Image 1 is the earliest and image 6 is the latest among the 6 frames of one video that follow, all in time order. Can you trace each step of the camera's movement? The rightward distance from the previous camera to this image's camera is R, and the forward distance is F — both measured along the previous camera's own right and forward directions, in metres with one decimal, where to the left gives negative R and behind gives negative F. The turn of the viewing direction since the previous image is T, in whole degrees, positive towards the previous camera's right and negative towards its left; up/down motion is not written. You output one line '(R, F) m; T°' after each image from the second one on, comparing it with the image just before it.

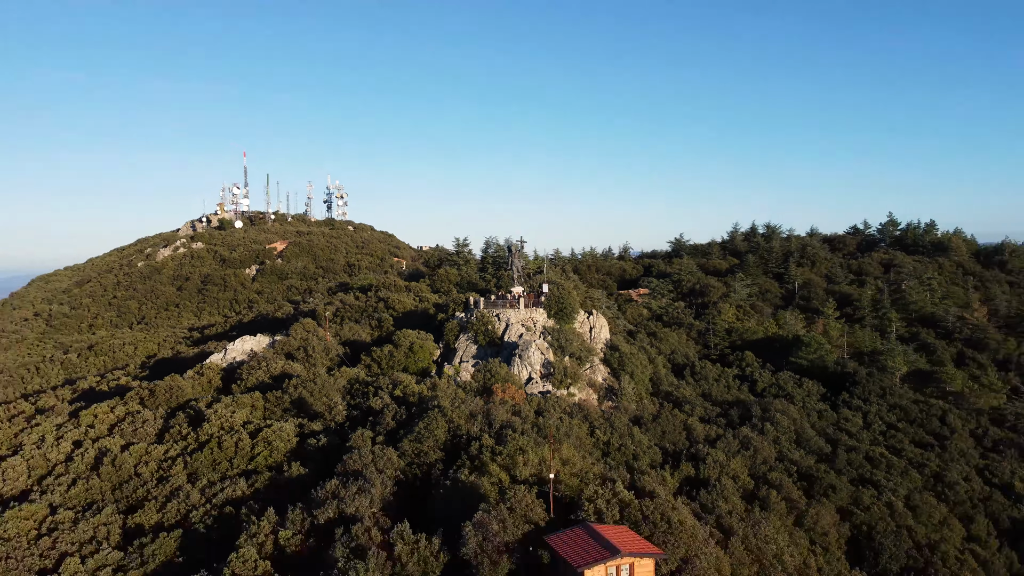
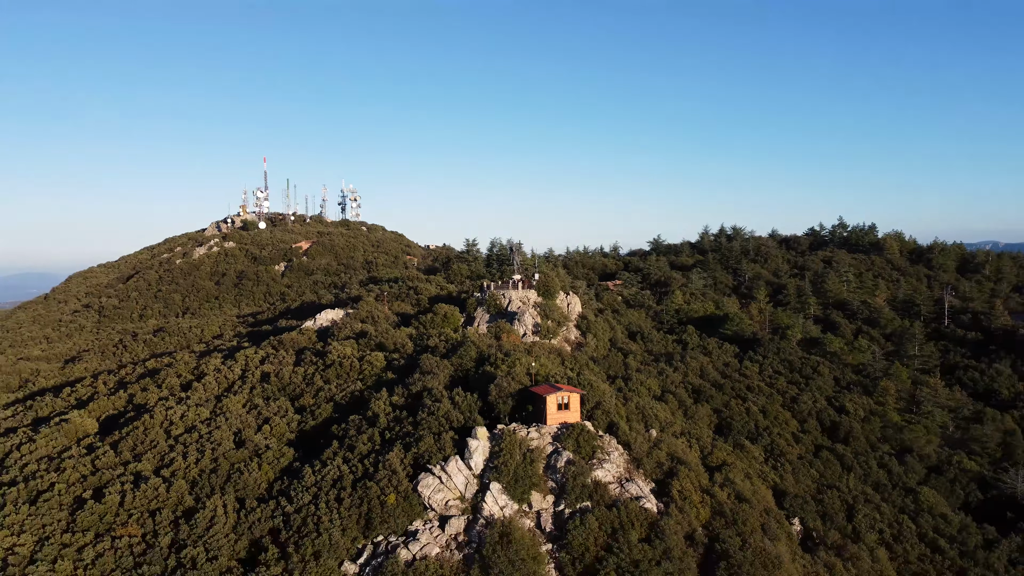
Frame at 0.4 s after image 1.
(0.0, -6.1) m; 0°
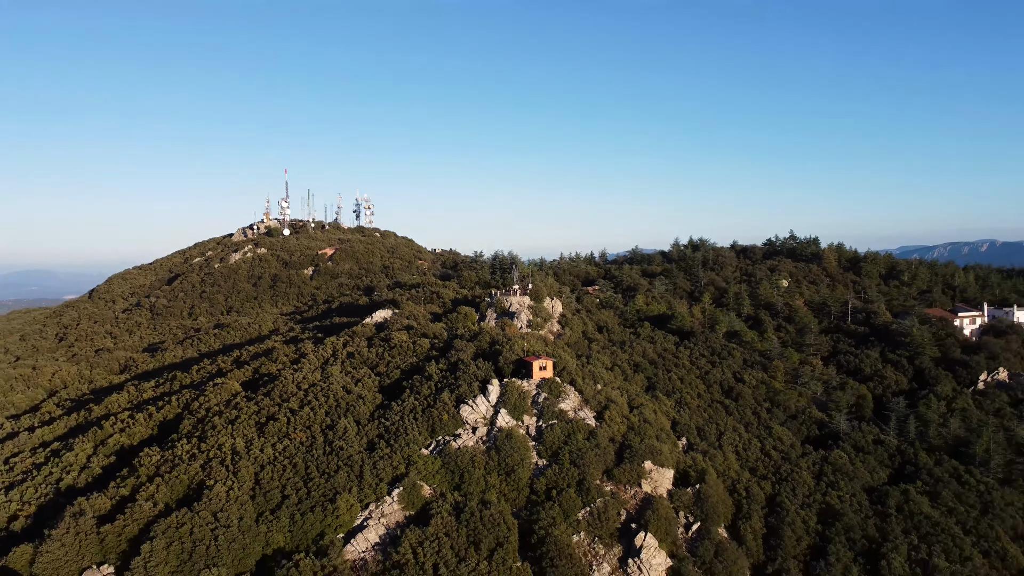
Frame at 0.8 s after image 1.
(0.0, -8.0) m; 0°
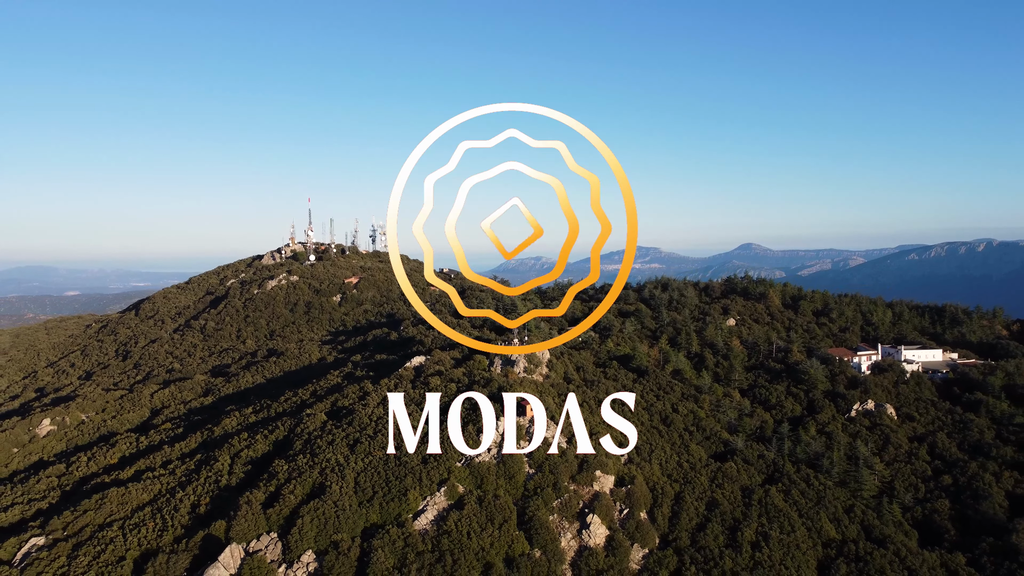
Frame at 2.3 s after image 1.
(-0.1, -10.4) m; 0°
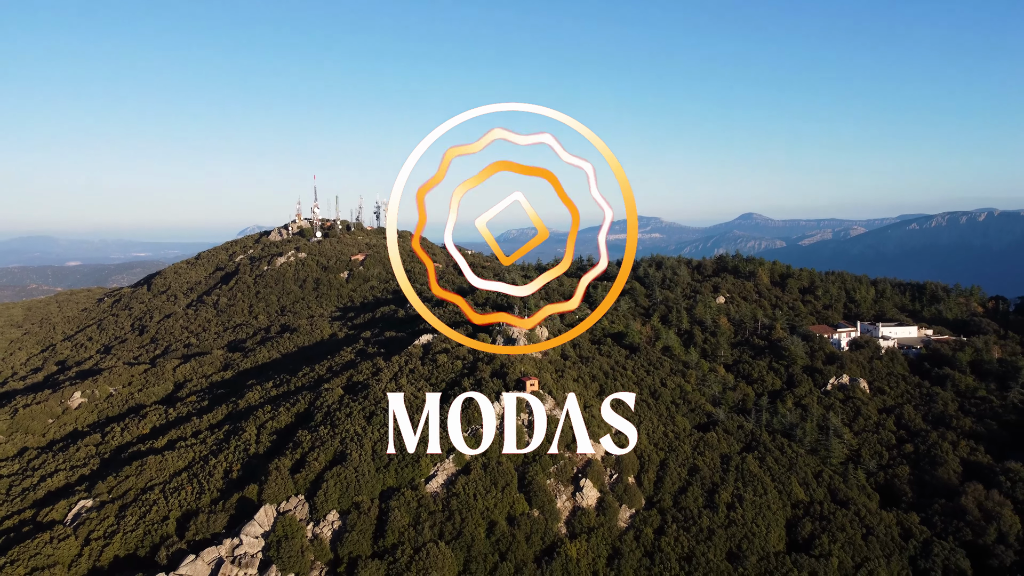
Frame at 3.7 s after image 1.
(0.0, -2.5) m; 0°
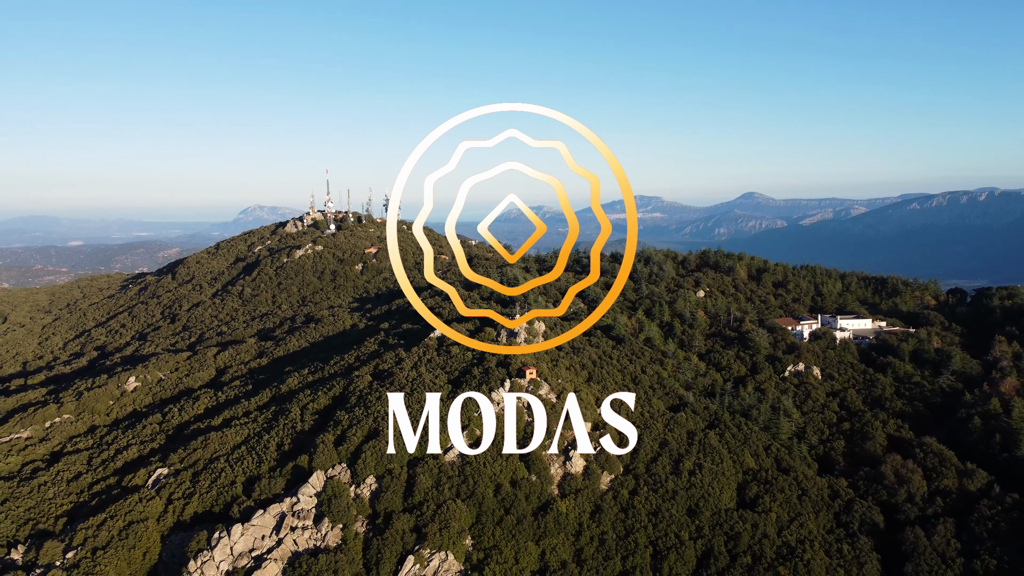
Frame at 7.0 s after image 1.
(-0.1, -6.3) m; 0°
